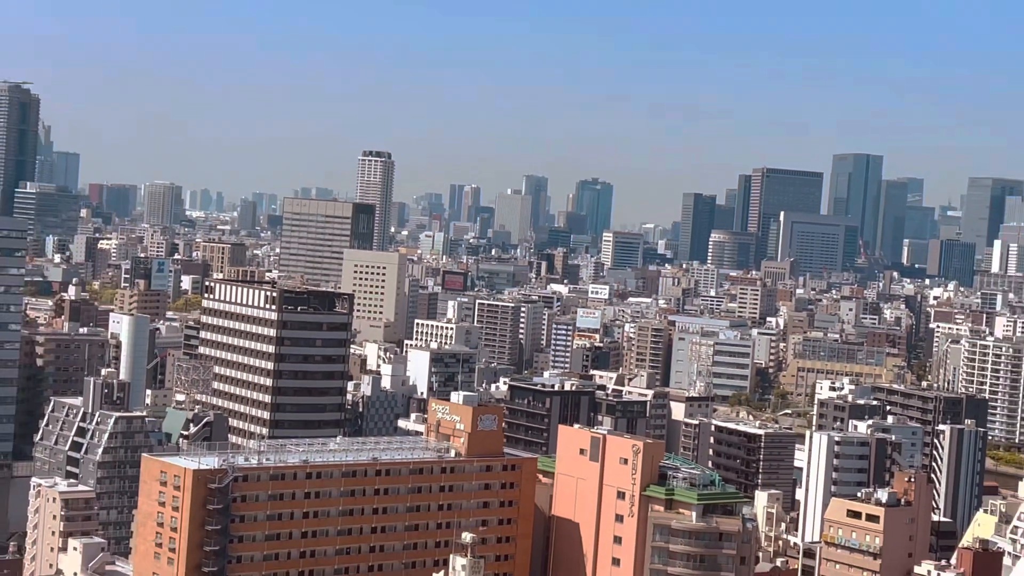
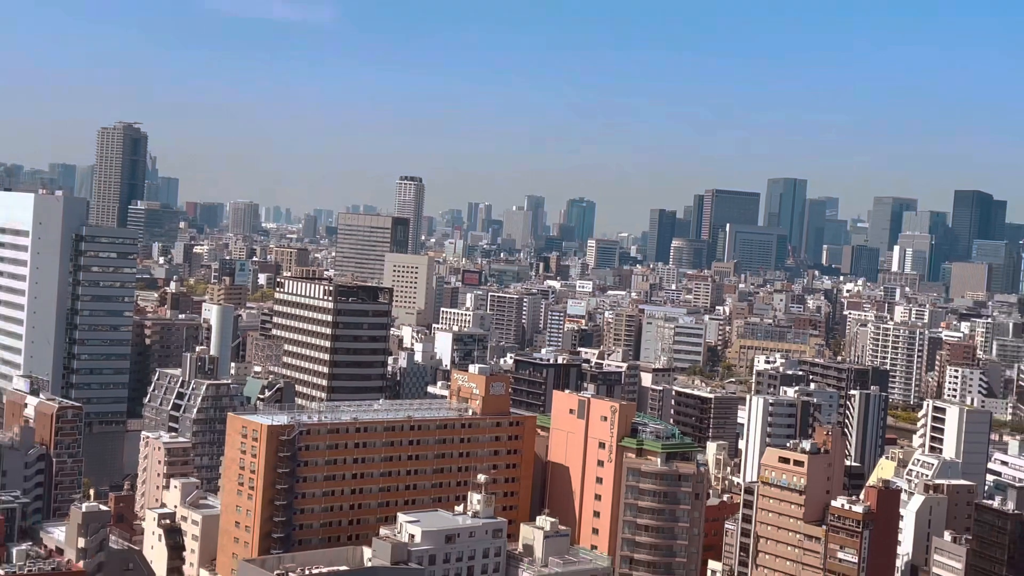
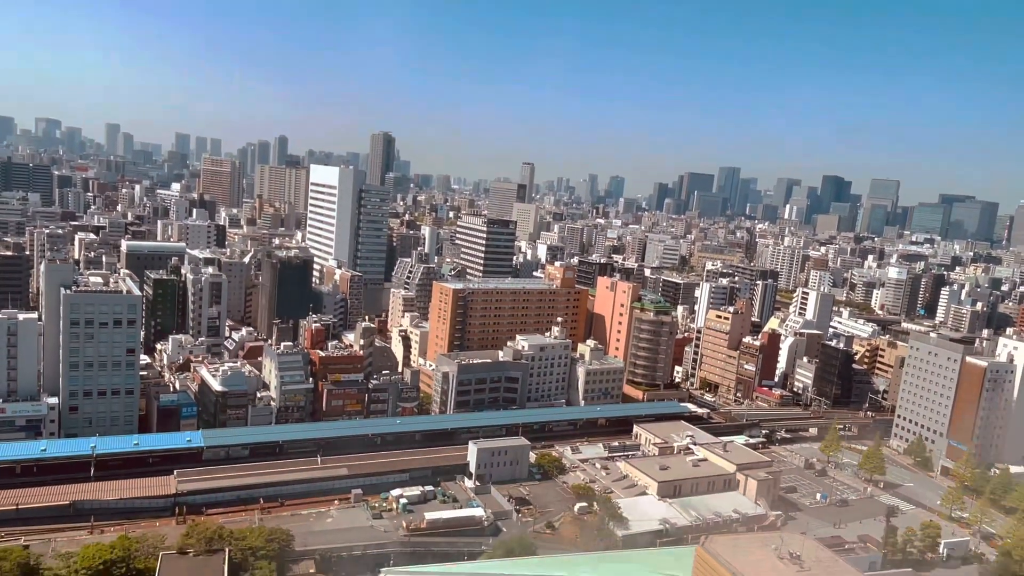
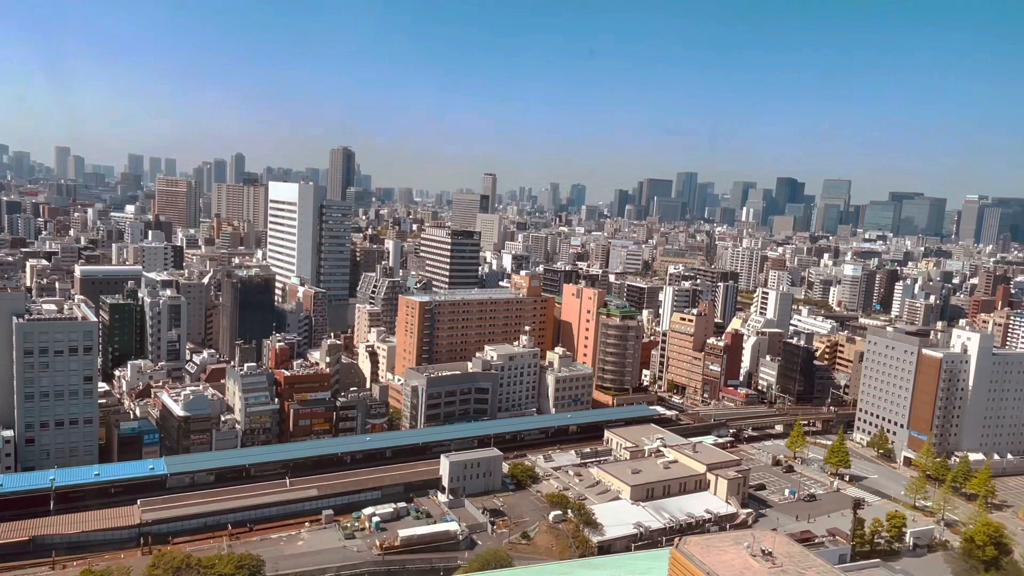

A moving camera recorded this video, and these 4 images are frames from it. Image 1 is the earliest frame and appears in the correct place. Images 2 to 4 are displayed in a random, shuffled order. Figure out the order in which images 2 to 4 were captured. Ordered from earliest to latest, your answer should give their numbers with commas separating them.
2, 3, 4
